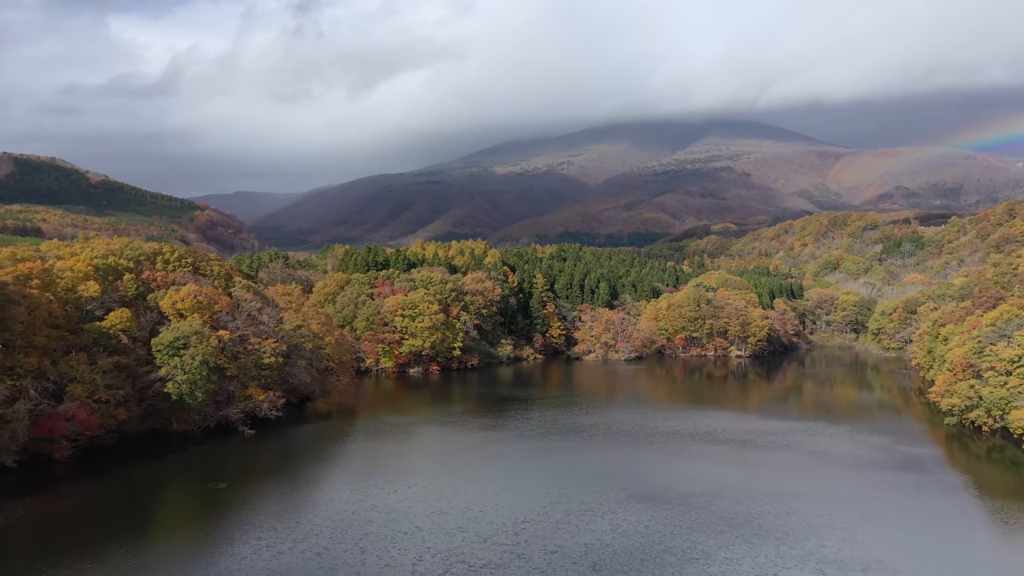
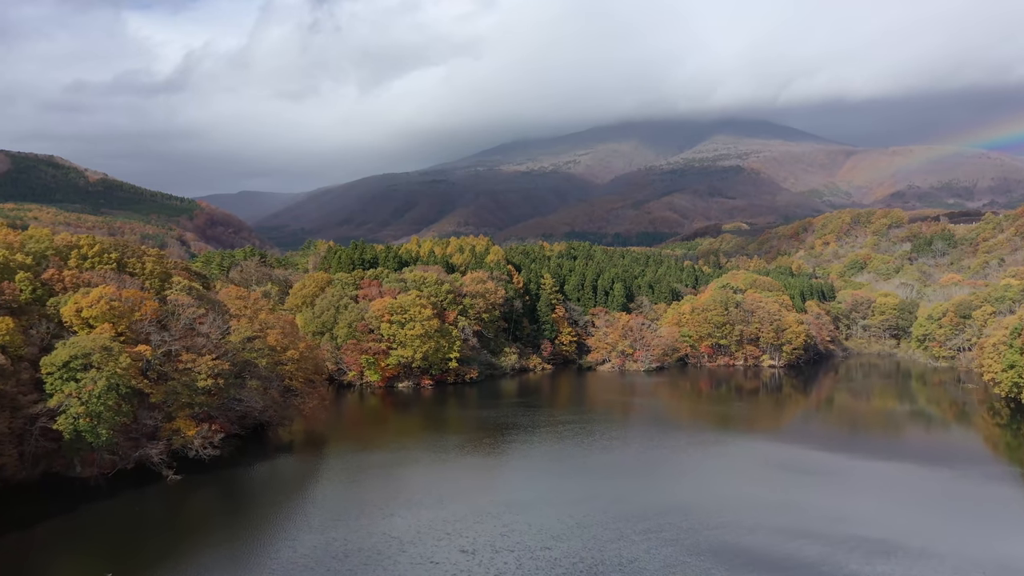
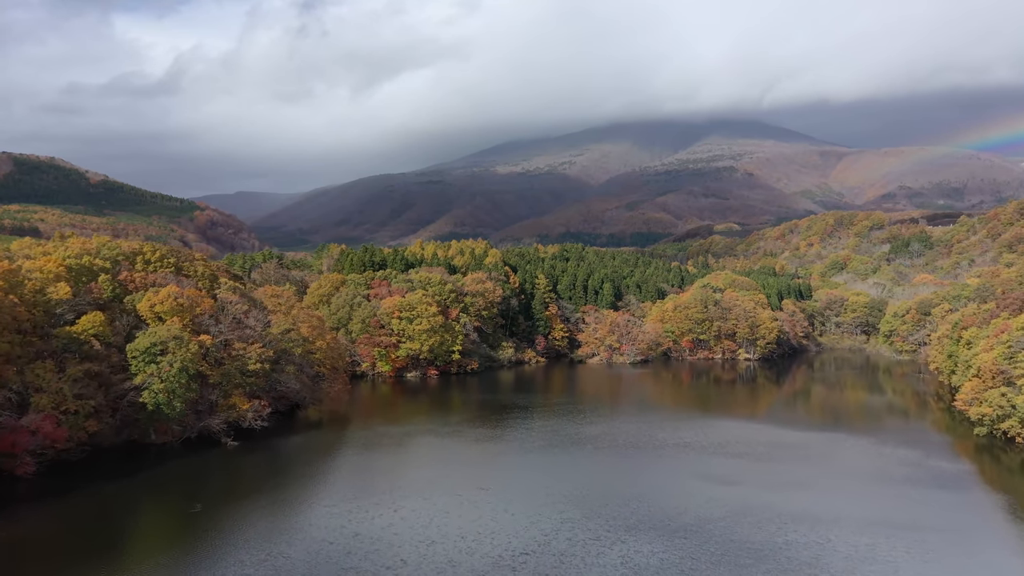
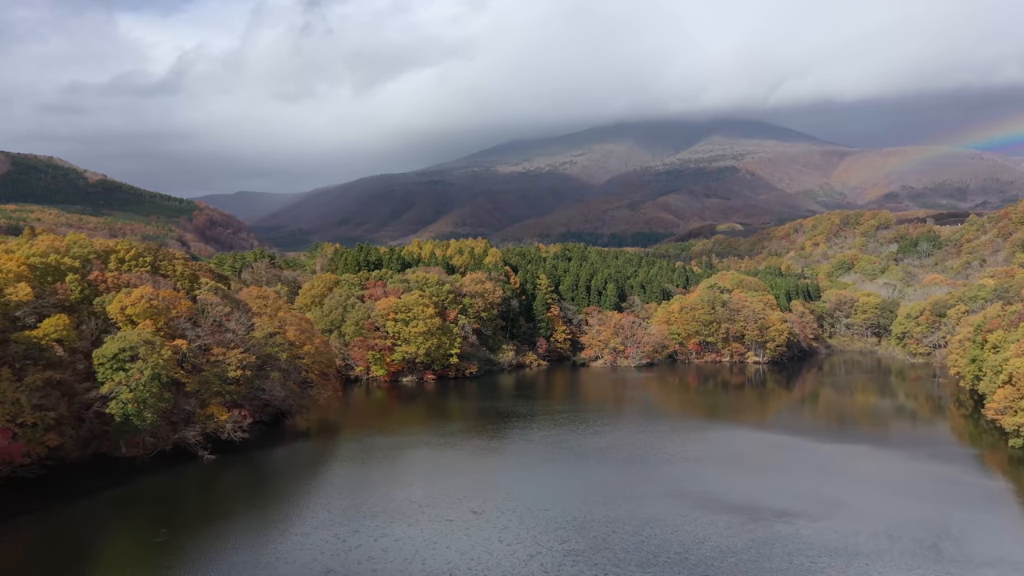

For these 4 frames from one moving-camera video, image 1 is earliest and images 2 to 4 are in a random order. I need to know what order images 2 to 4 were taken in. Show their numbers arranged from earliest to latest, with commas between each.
3, 4, 2
